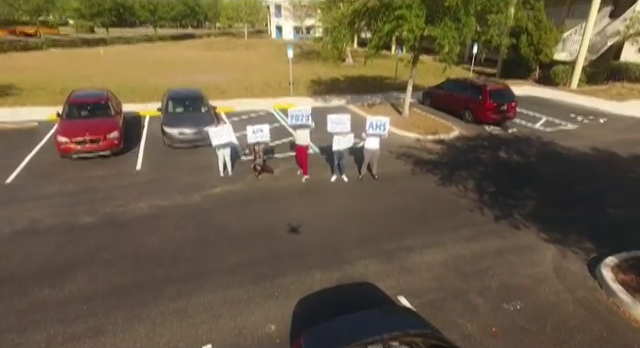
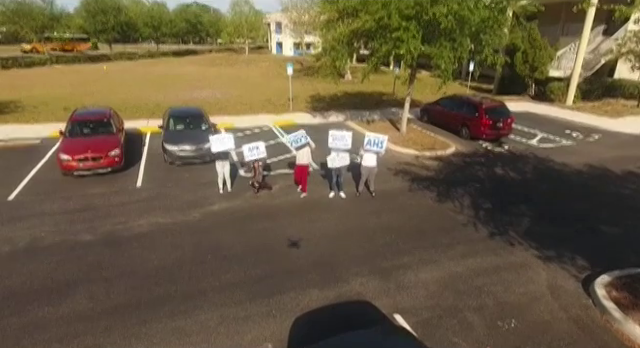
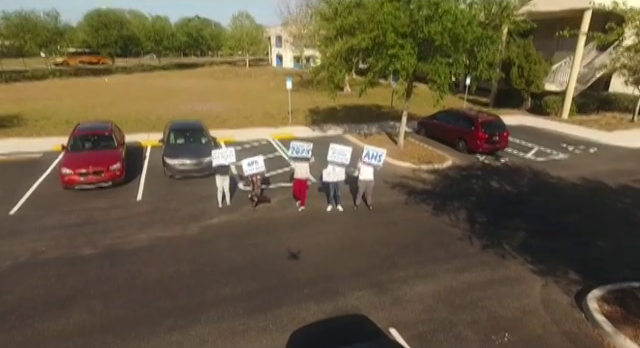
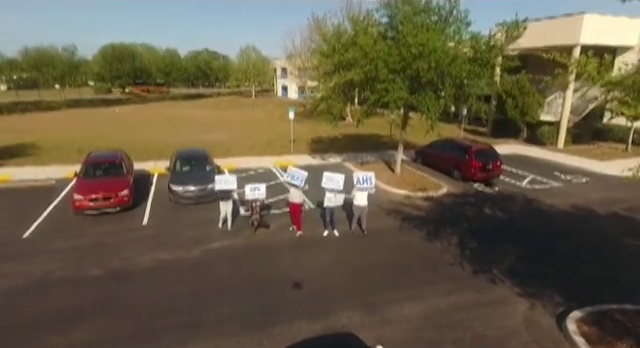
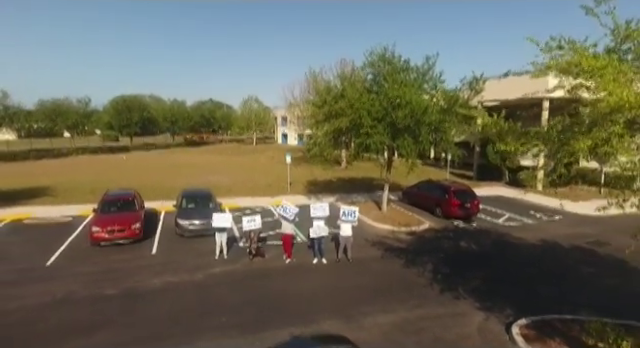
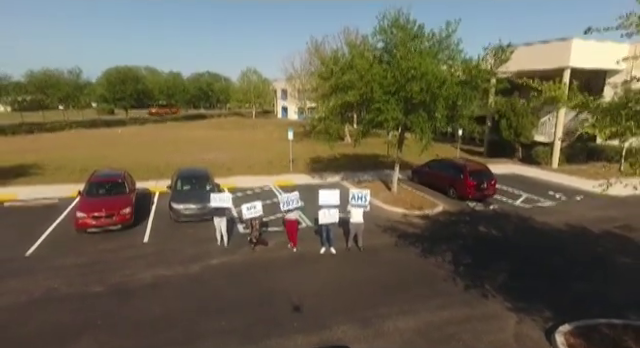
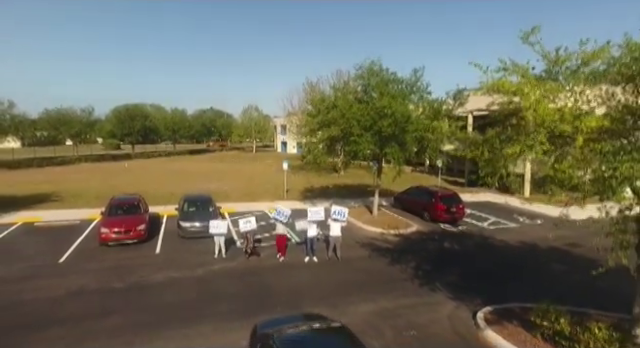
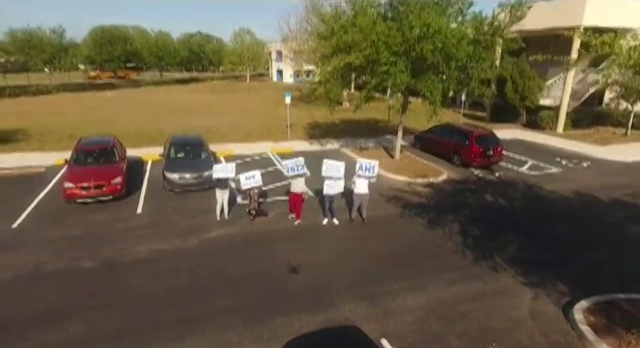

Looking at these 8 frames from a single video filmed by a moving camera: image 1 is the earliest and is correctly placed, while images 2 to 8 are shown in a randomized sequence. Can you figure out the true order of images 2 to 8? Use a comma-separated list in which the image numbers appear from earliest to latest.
2, 3, 8, 4, 6, 5, 7
